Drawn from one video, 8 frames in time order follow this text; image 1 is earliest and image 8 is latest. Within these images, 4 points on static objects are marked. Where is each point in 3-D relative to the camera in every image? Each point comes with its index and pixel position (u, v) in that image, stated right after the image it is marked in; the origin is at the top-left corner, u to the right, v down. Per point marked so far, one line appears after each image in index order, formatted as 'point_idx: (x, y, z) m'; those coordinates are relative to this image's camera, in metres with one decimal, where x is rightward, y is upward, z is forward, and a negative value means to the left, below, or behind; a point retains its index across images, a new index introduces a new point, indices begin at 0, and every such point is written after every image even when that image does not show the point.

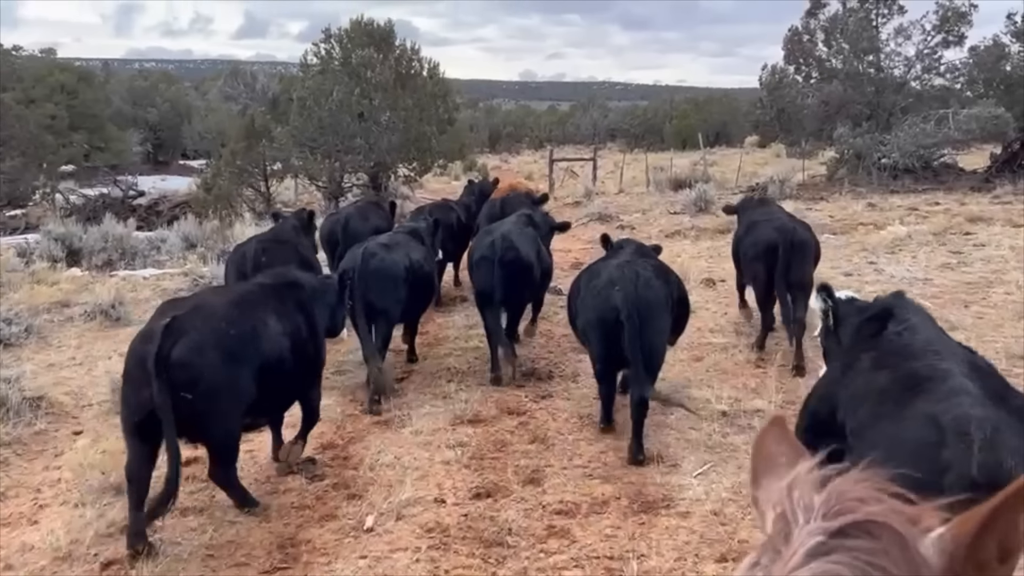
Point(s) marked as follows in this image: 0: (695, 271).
0: (+2.7, +0.3, +13.1) m
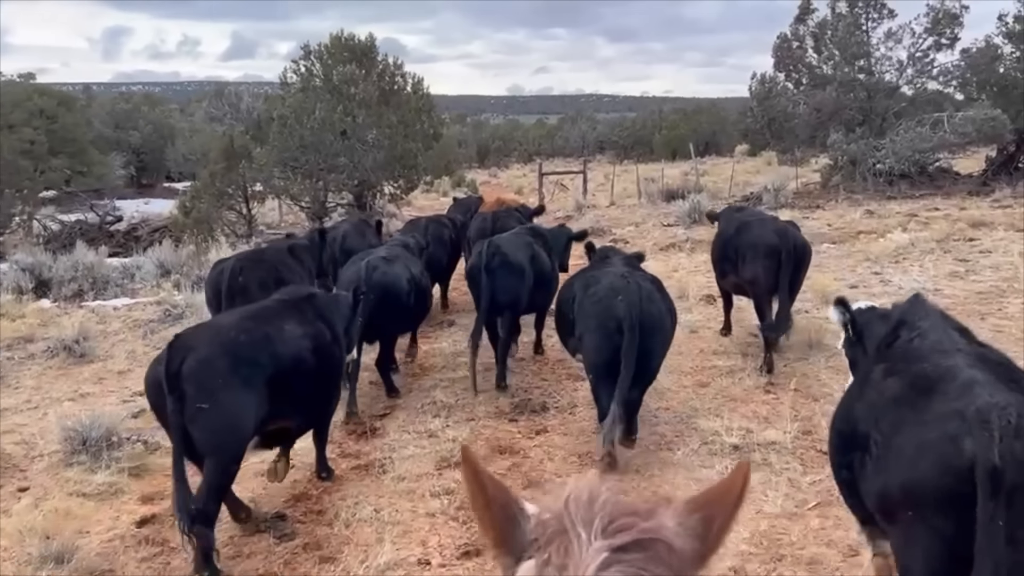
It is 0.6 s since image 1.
0: (+2.5, 0.0, +12.5) m
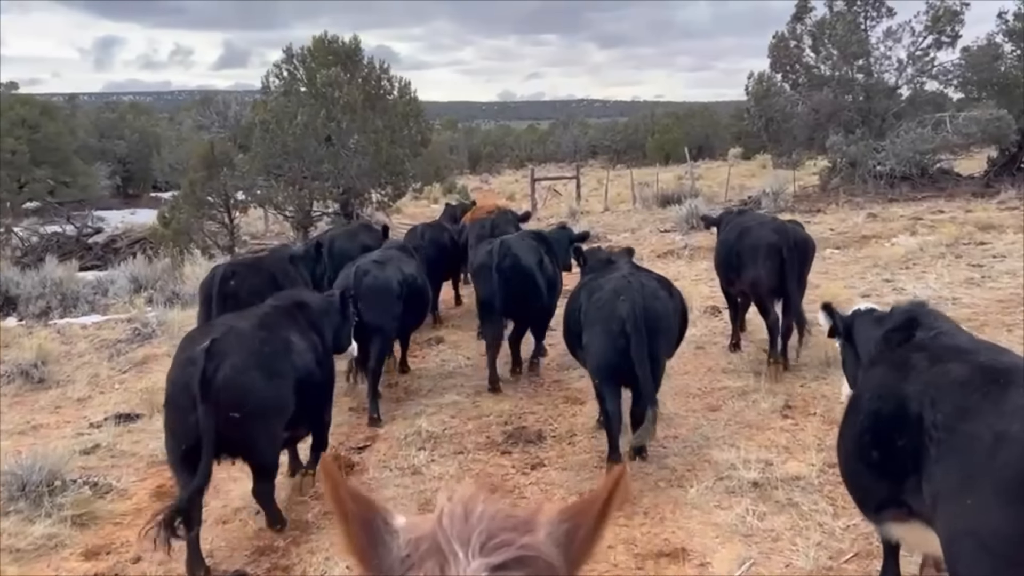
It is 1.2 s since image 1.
0: (+2.4, -0.1, +11.8) m
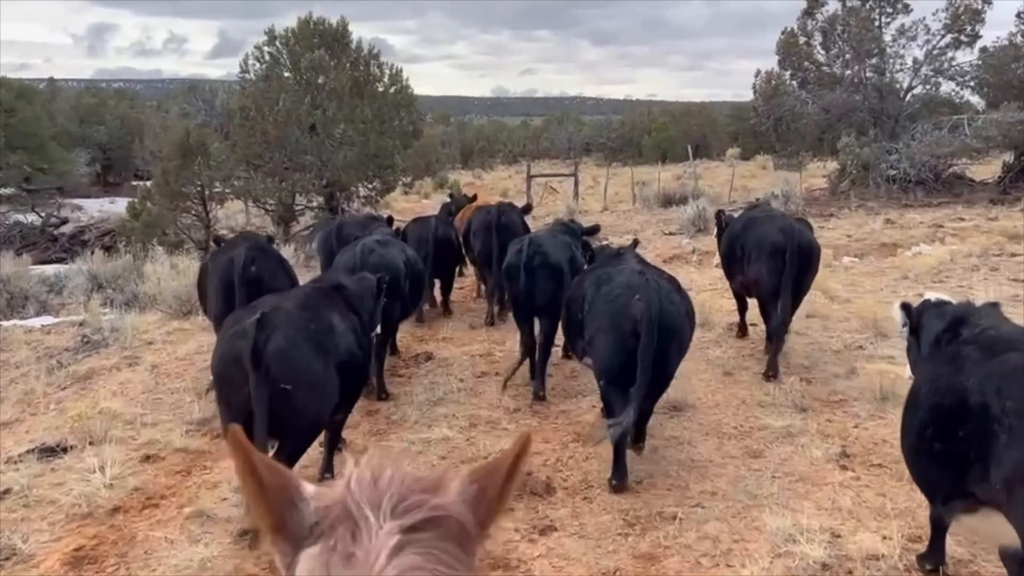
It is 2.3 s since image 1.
0: (+2.4, -0.3, +10.6) m
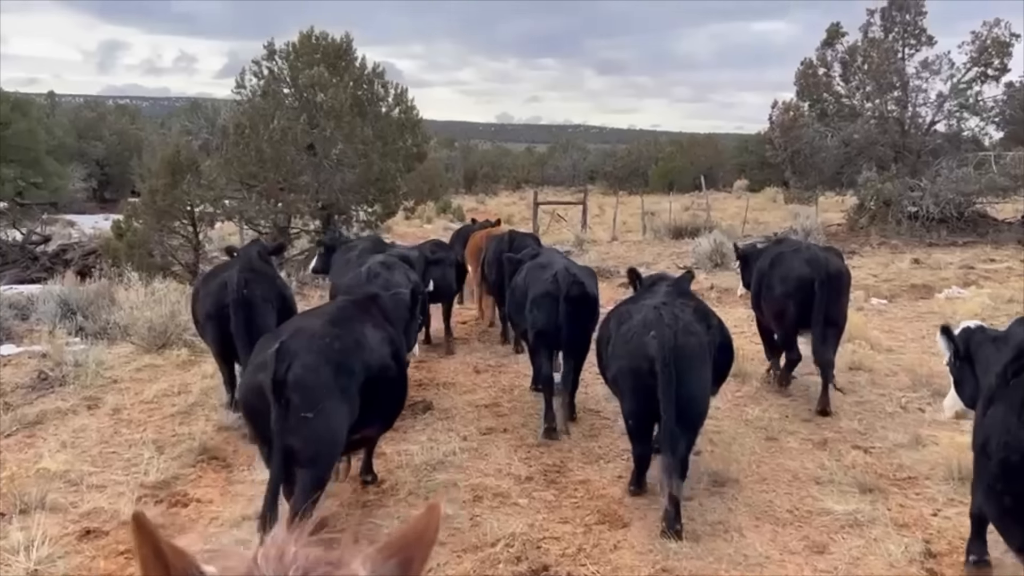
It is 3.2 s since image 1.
0: (+2.5, -0.8, +9.5) m
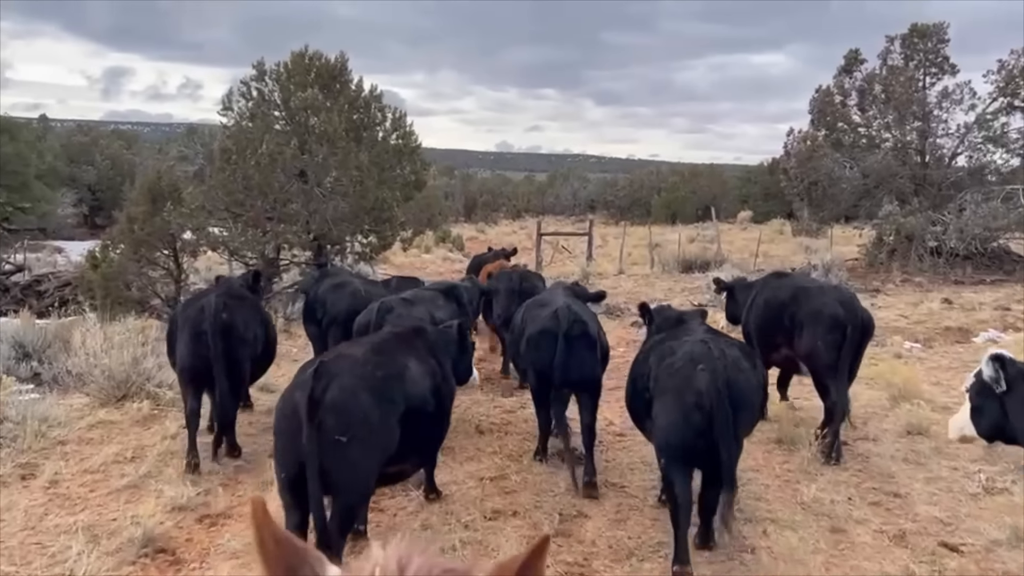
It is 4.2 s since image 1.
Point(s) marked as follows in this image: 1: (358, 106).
0: (+2.6, -1.2, +8.3) m
1: (-2.7, +3.2, +15.8) m
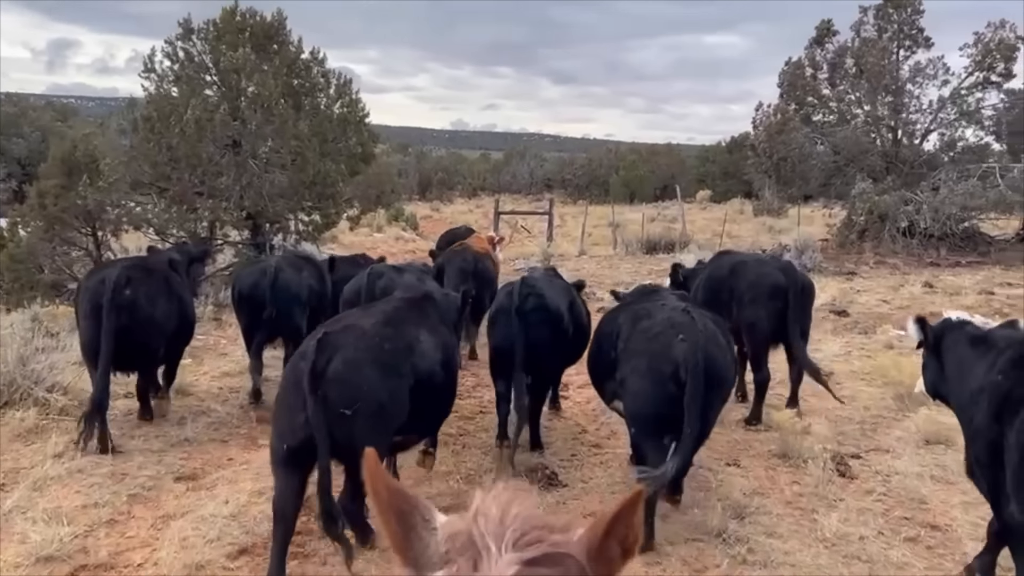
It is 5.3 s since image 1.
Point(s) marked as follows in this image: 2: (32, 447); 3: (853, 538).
0: (+2.2, -1.1, +7.2) m
1: (-3.4, +3.4, +14.3) m
2: (-3.6, -1.2, +6.8) m
3: (+2.0, -1.4, +5.2) m
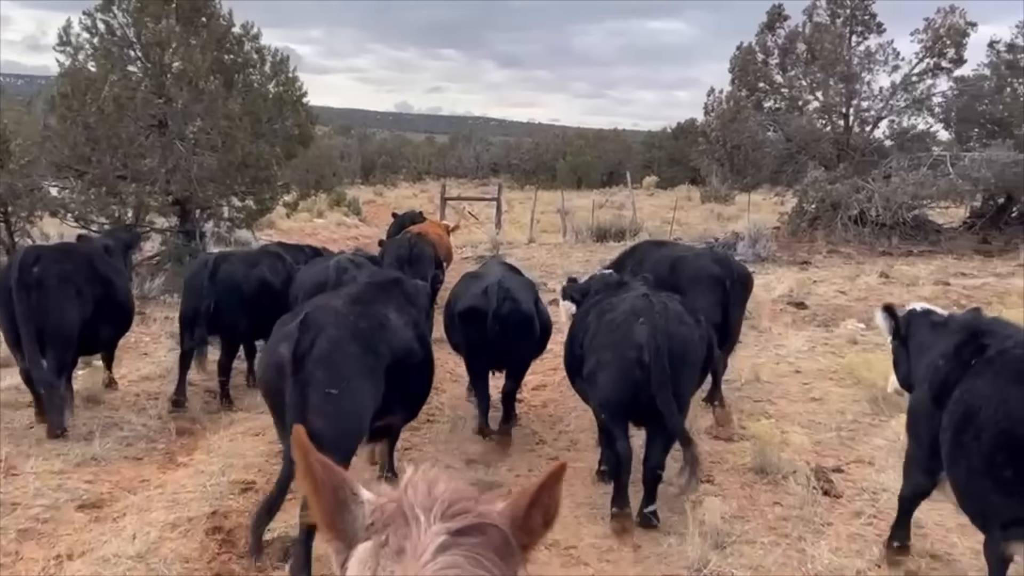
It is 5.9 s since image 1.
0: (+1.9, -1.1, +6.6) m
1: (-4.2, +3.6, +13.3) m
2: (-3.9, -1.2, +5.9) m
3: (+1.7, -1.5, +4.7) m
